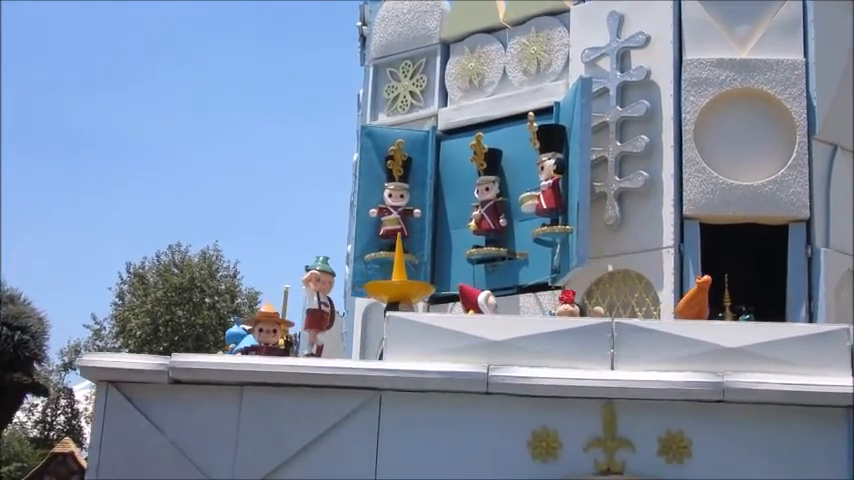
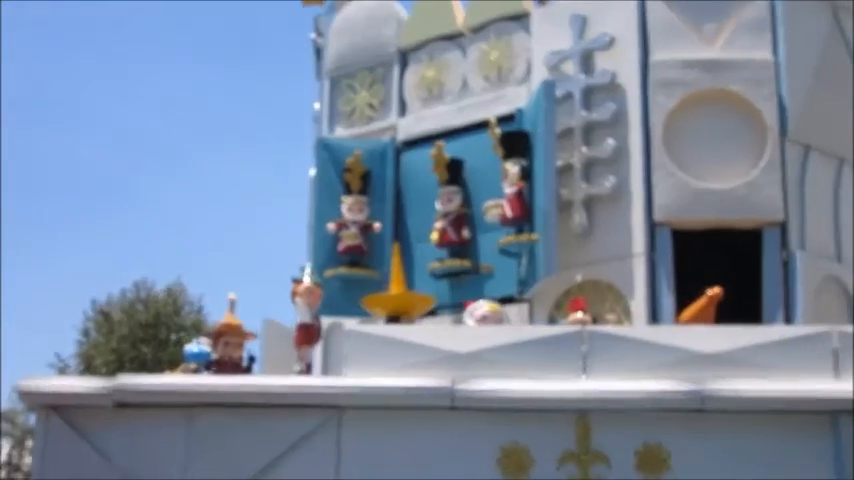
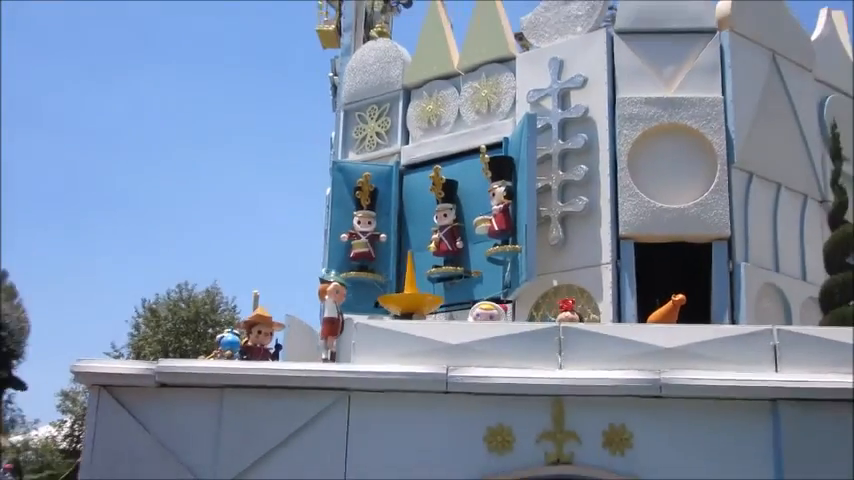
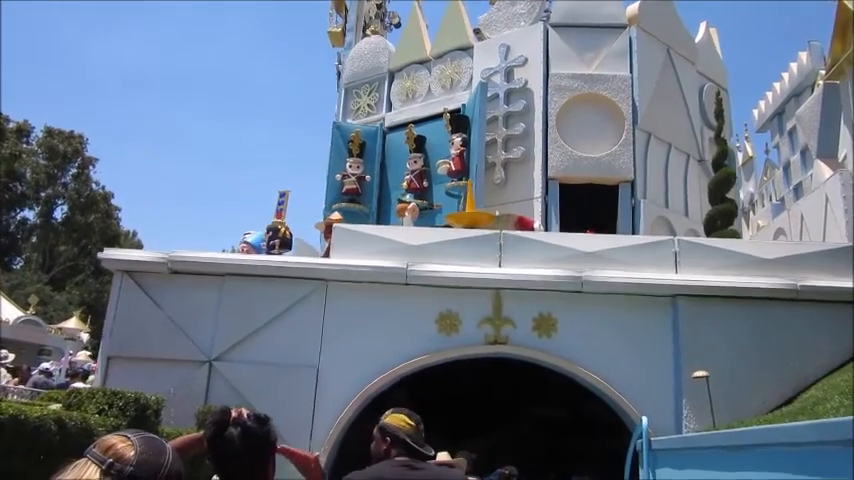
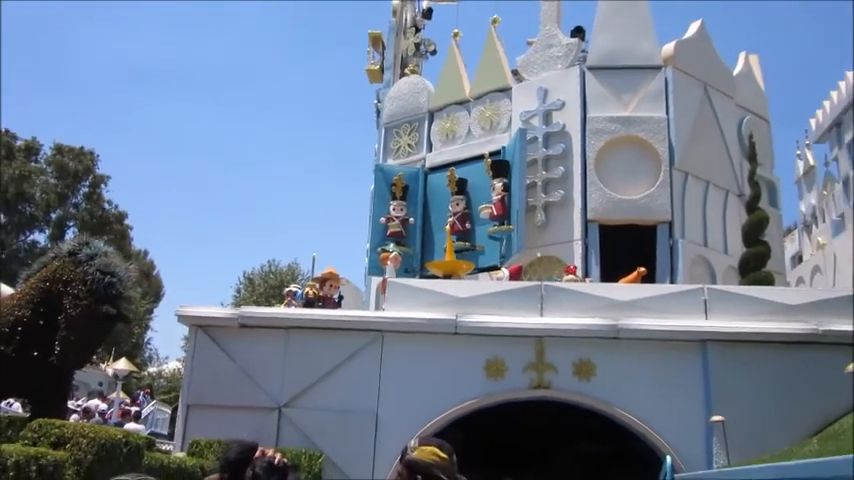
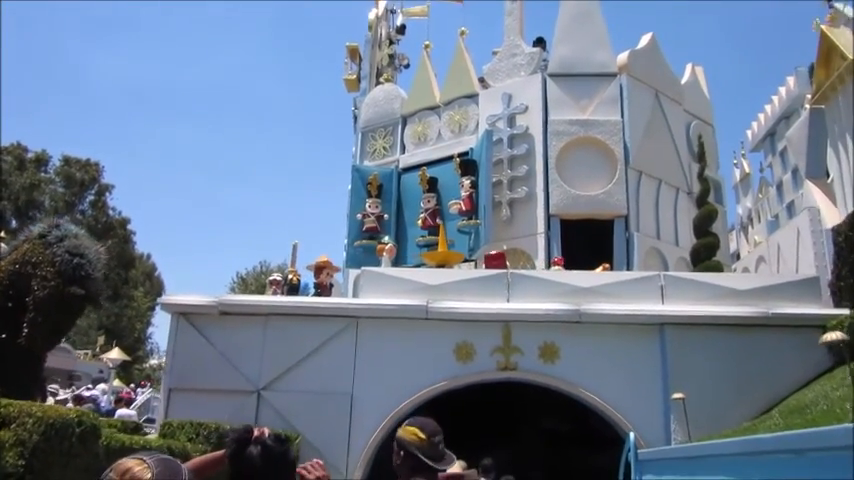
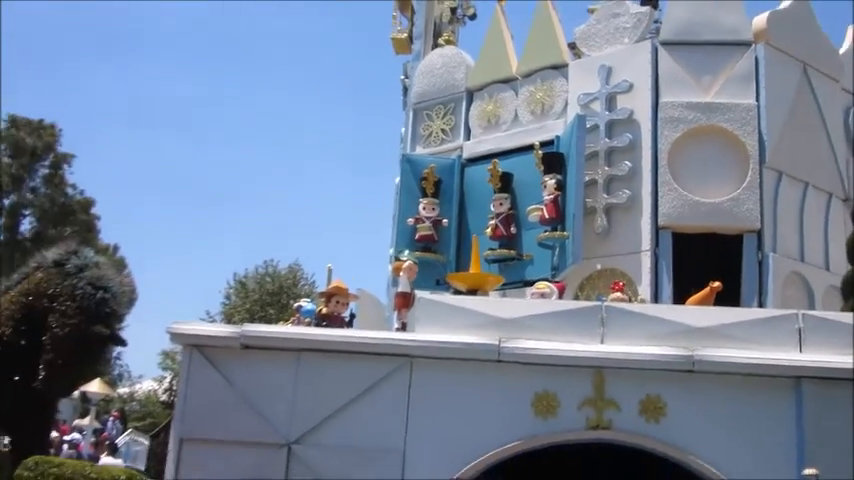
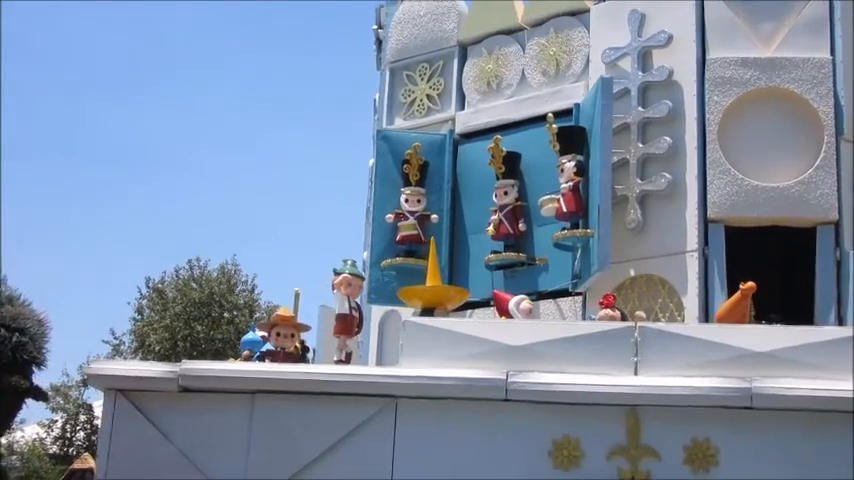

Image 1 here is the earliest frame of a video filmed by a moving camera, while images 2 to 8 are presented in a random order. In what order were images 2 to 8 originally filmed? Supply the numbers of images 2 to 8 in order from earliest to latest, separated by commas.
8, 2, 3, 7, 5, 6, 4
